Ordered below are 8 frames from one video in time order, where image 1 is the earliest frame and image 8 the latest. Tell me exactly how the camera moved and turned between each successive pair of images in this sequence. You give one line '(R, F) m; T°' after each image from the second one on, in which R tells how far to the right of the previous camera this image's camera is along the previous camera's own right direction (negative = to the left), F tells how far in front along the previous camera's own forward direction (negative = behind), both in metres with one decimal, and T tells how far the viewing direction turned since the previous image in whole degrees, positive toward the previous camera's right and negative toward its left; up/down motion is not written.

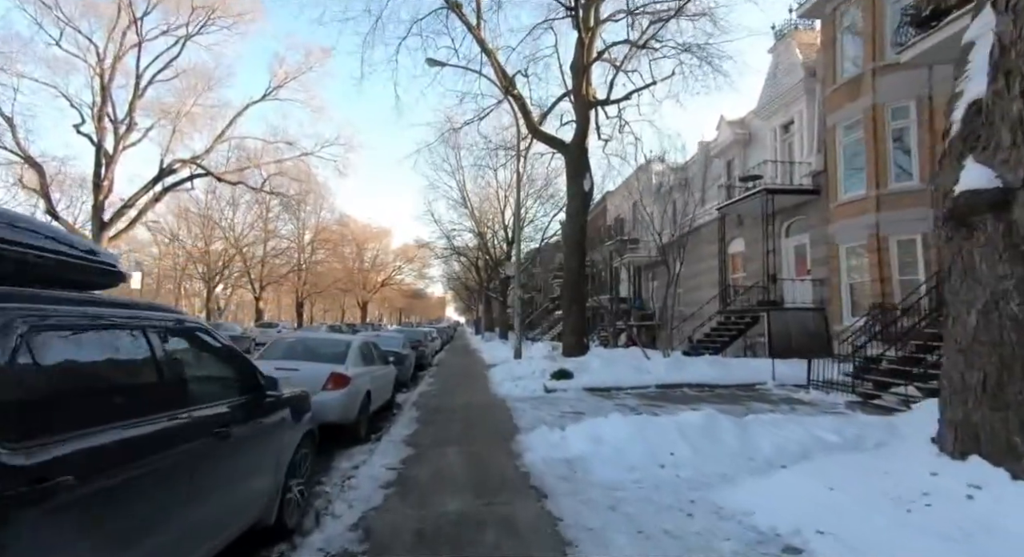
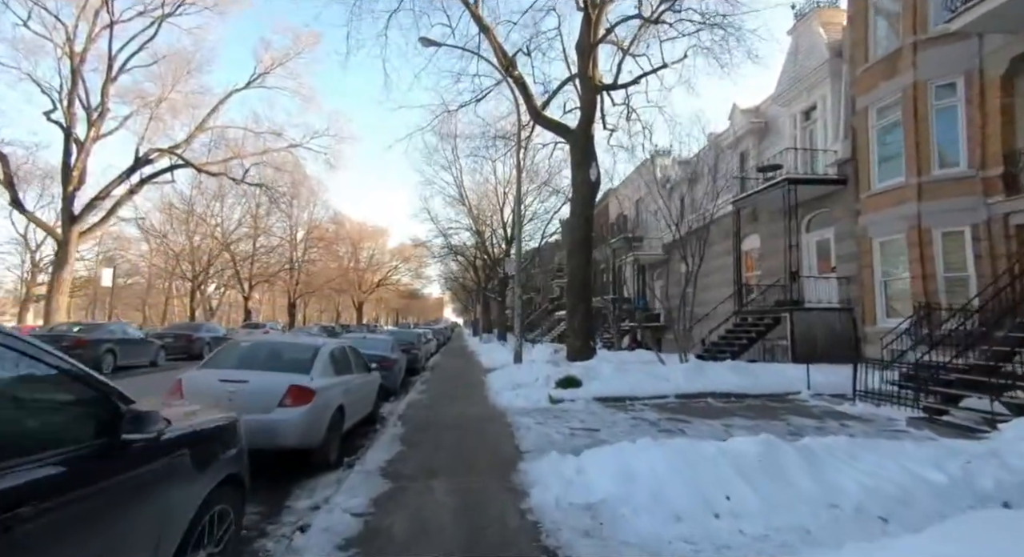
(-0.1, +1.5) m; 0°
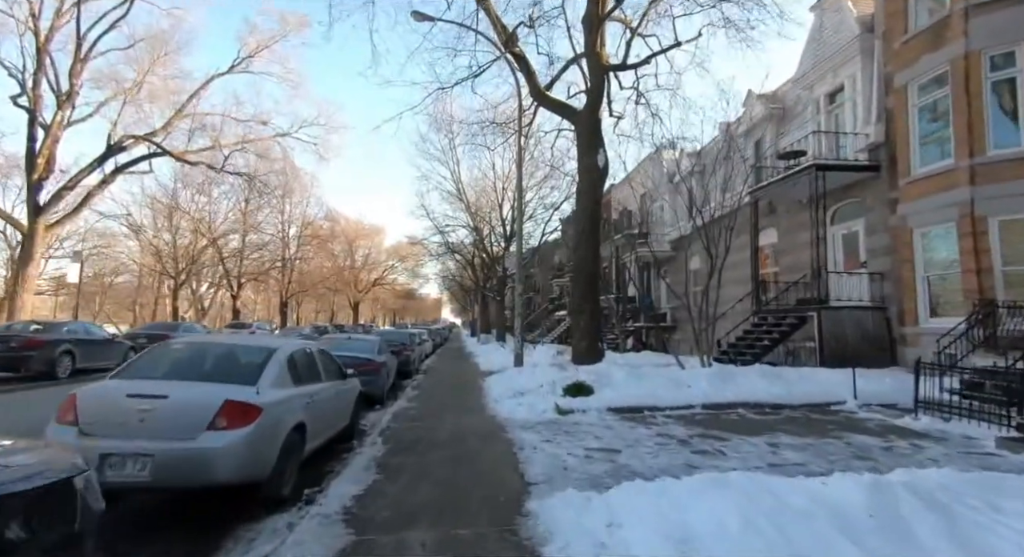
(-0.1, +1.5) m; 0°
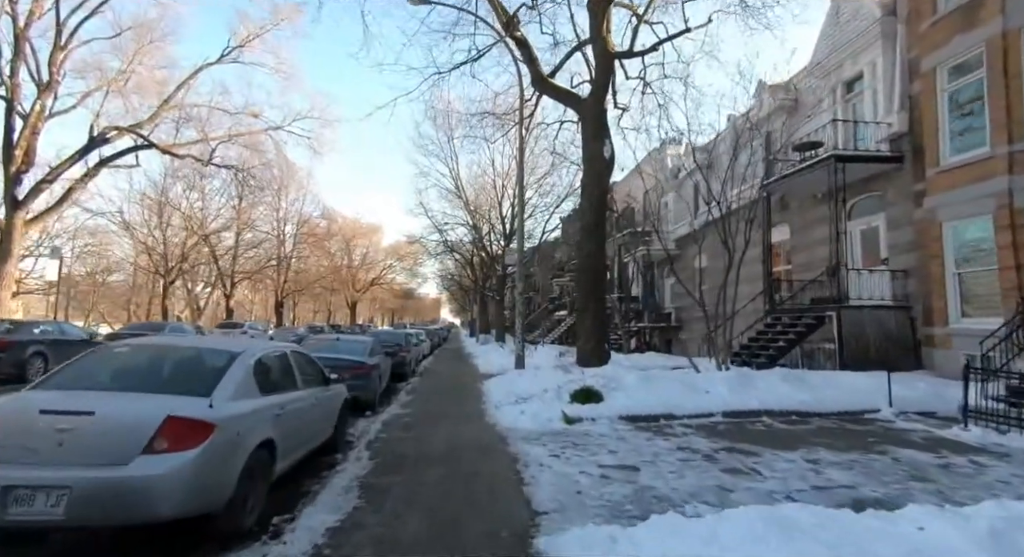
(-0.1, +0.9) m; 0°
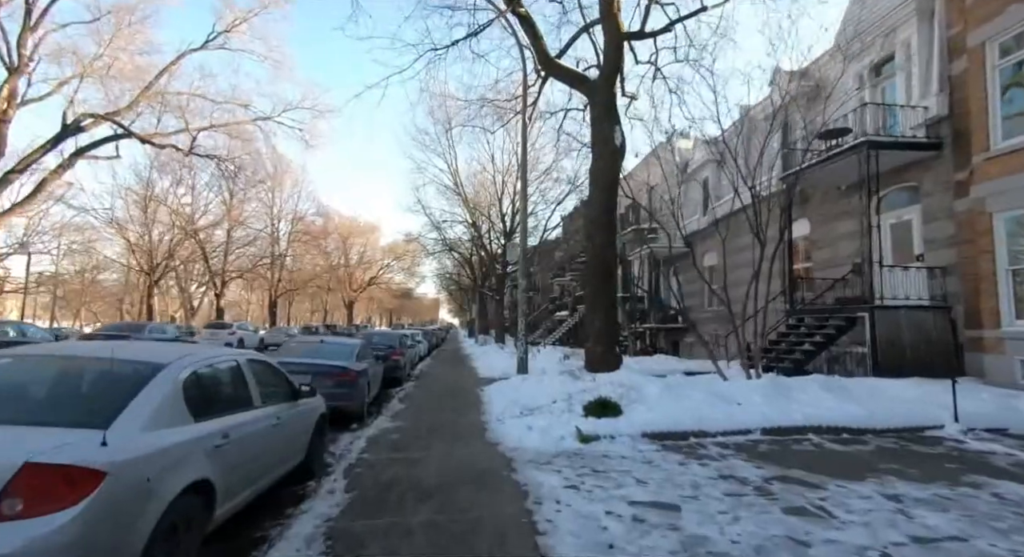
(-0.1, +1.2) m; 0°
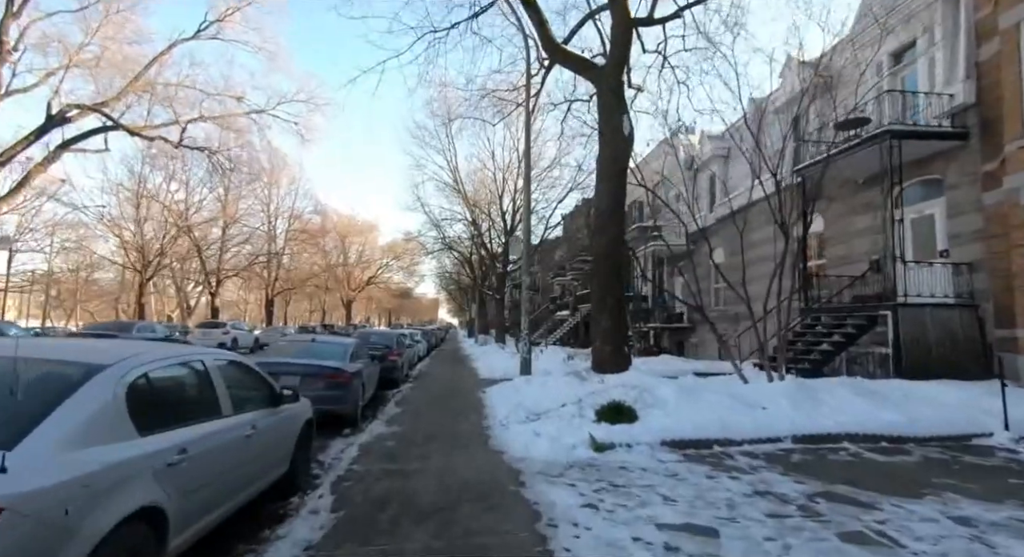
(-0.1, +0.7) m; 0°
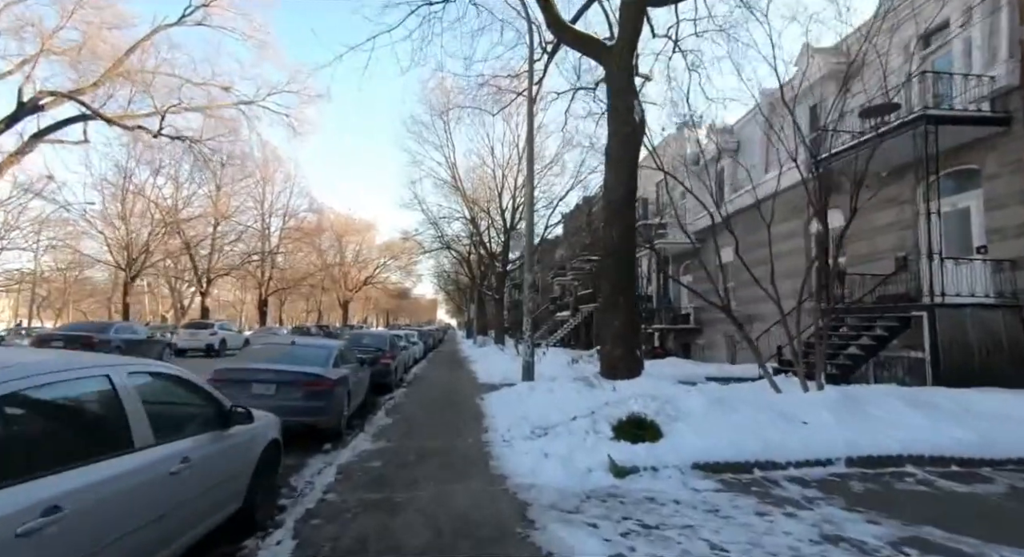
(-0.1, +1.0) m; 0°
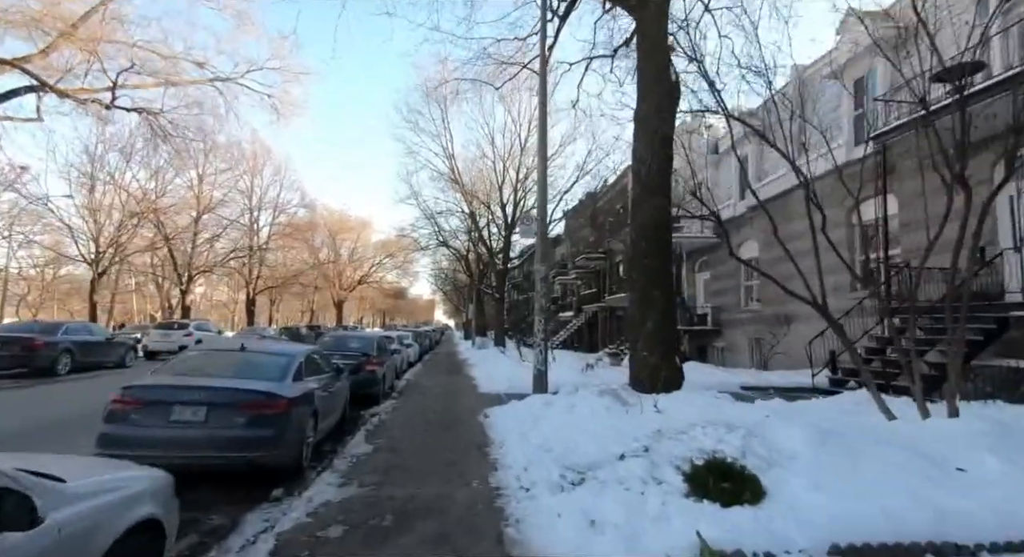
(-0.3, +2.2) m; 0°
